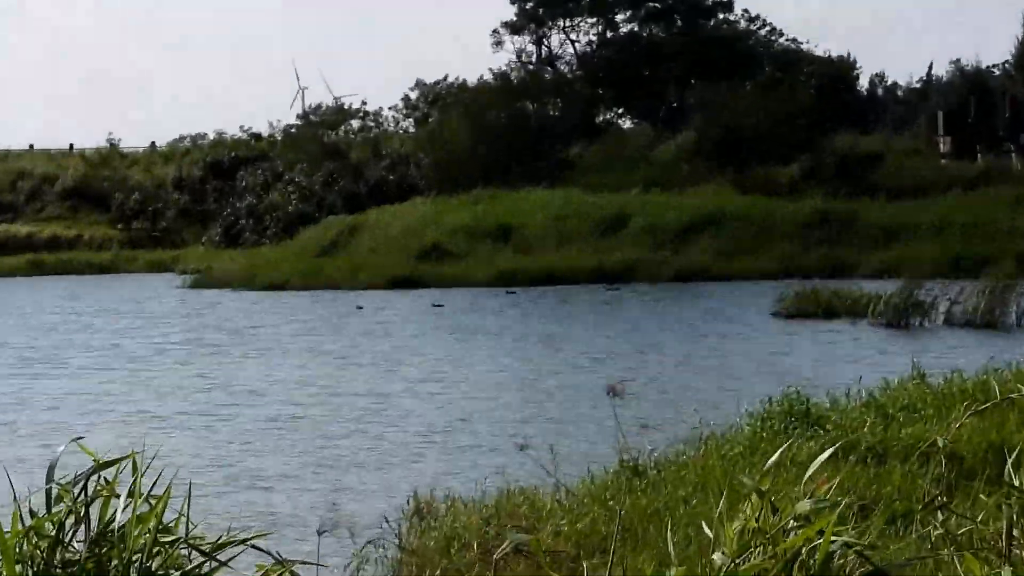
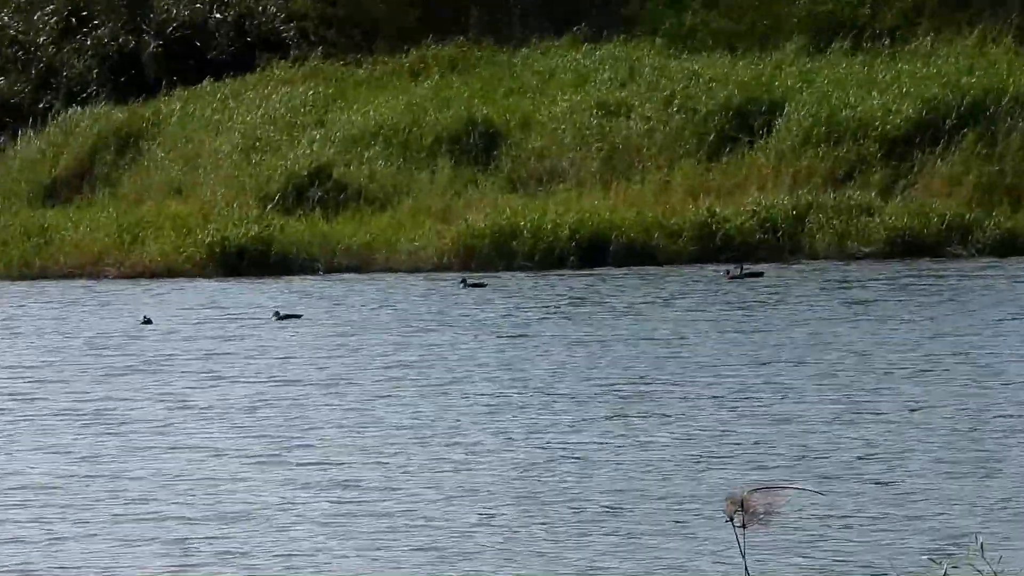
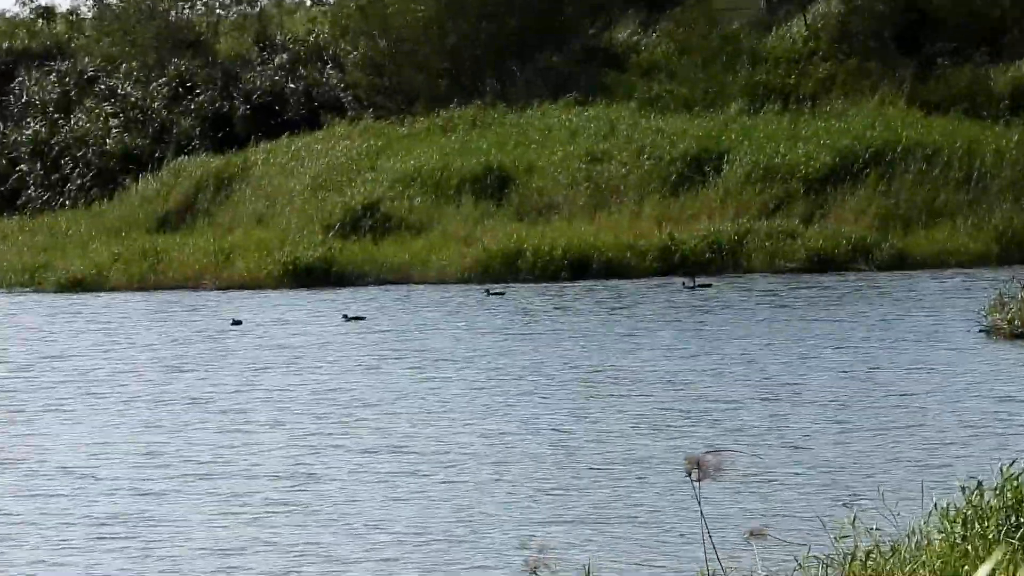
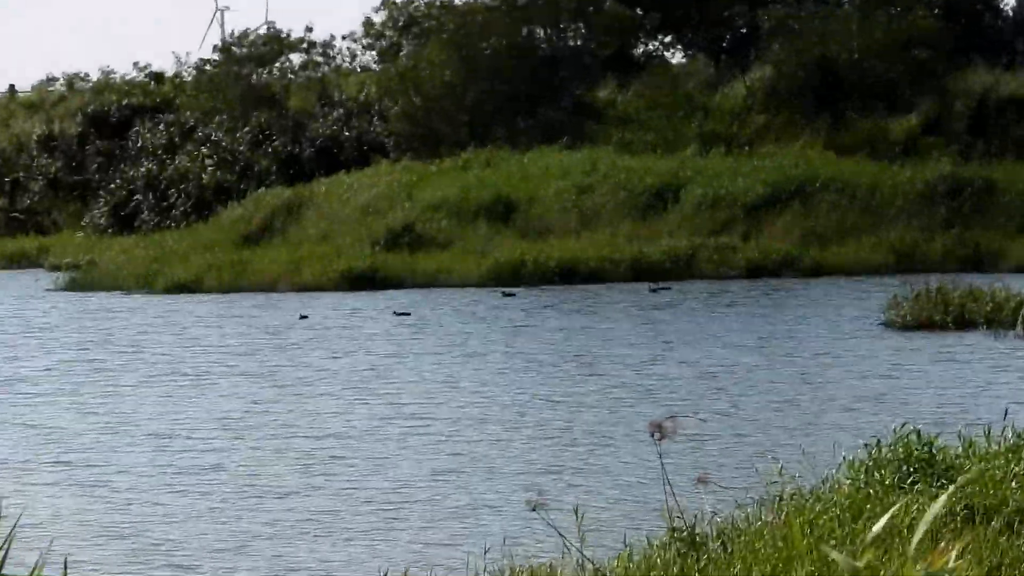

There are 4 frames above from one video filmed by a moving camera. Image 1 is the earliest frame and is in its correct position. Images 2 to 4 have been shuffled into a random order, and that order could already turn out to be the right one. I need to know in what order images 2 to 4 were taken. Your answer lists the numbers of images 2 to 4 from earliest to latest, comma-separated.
4, 3, 2
